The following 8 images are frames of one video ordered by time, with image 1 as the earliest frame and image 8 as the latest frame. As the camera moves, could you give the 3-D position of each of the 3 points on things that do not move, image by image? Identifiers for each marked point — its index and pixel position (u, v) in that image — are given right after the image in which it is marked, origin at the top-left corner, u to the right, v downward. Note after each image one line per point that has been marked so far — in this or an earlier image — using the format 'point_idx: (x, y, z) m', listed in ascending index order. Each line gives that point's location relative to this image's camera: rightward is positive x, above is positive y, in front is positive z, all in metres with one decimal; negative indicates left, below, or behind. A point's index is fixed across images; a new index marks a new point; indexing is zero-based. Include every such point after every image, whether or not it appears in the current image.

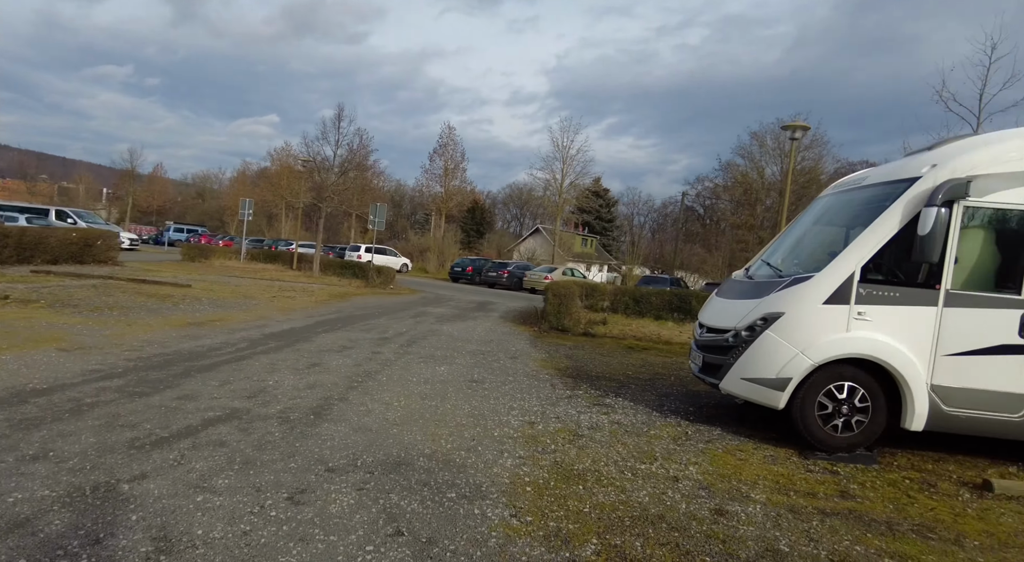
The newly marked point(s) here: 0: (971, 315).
0: (+3.9, -0.3, +5.4) m
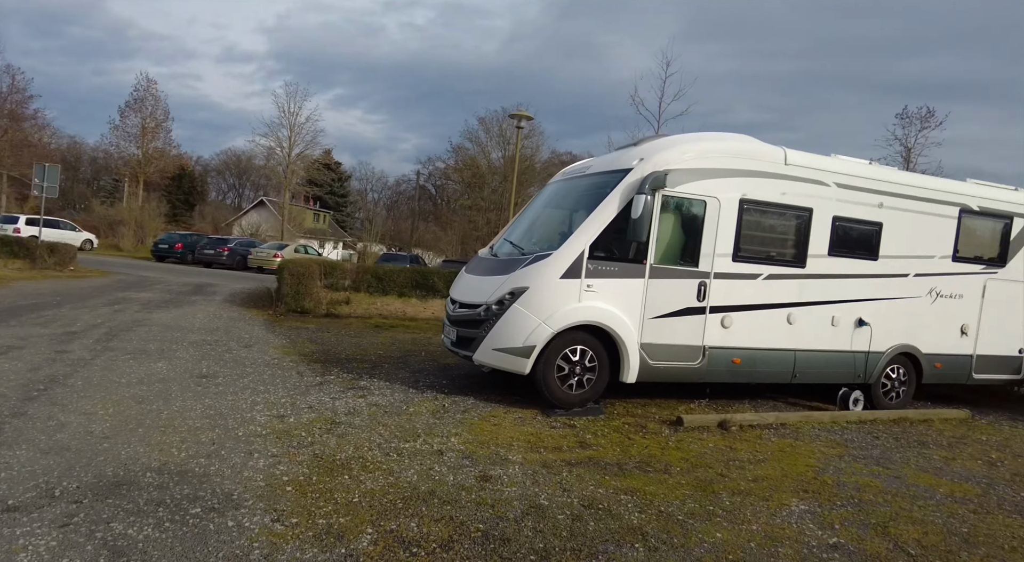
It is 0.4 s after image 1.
0: (+1.6, 0.0, +6.5) m
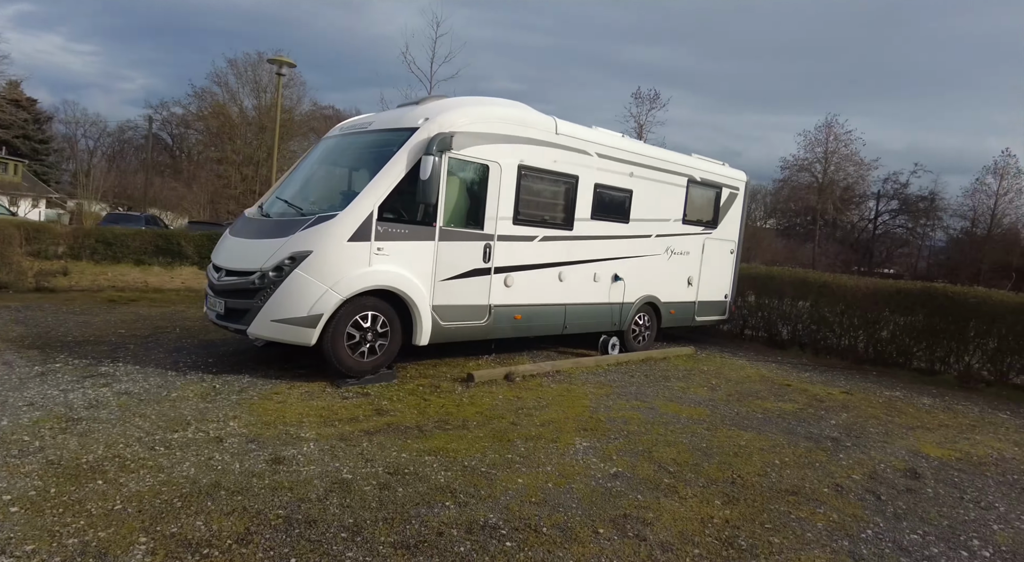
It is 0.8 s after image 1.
0: (-0.6, +0.4, +6.6) m
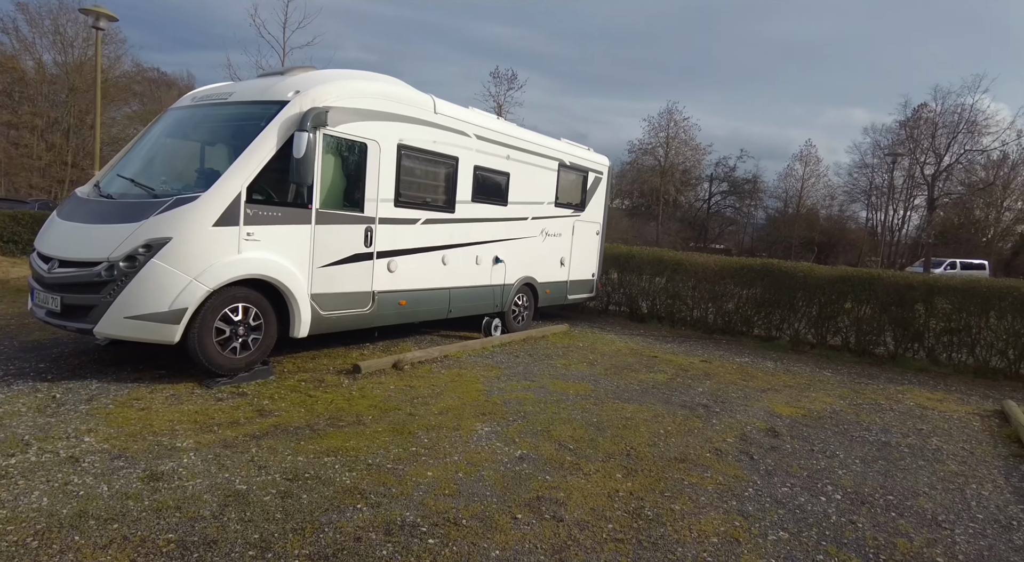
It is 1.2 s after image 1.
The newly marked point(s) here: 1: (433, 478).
0: (-1.7, +0.5, +6.2) m
1: (-0.5, -1.2, +4.0) m
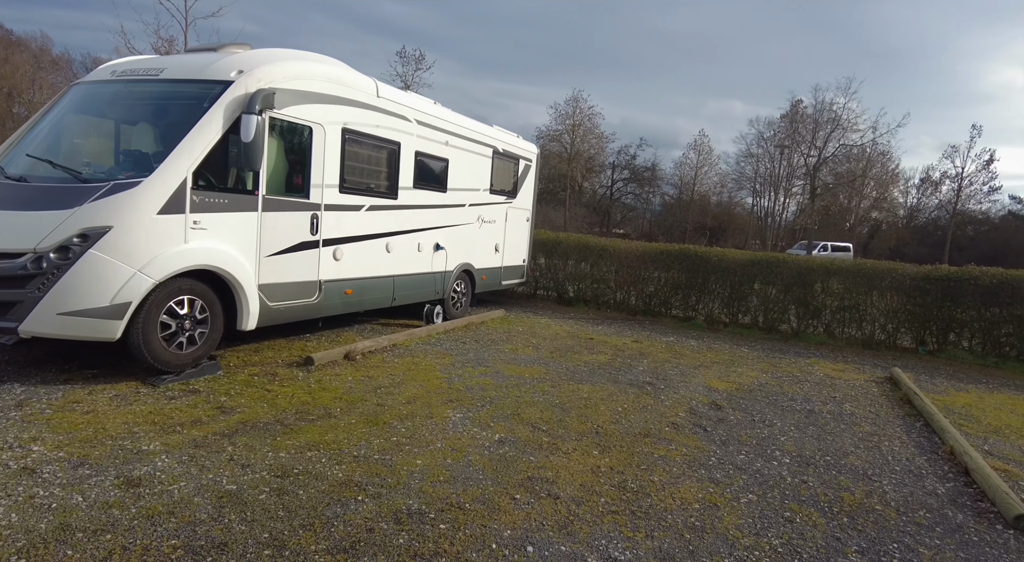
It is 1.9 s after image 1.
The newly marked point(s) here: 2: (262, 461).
0: (-2.2, +0.6, +6.0) m
1: (-0.6, -1.2, +4.0) m
2: (-1.5, -1.1, +3.9) m
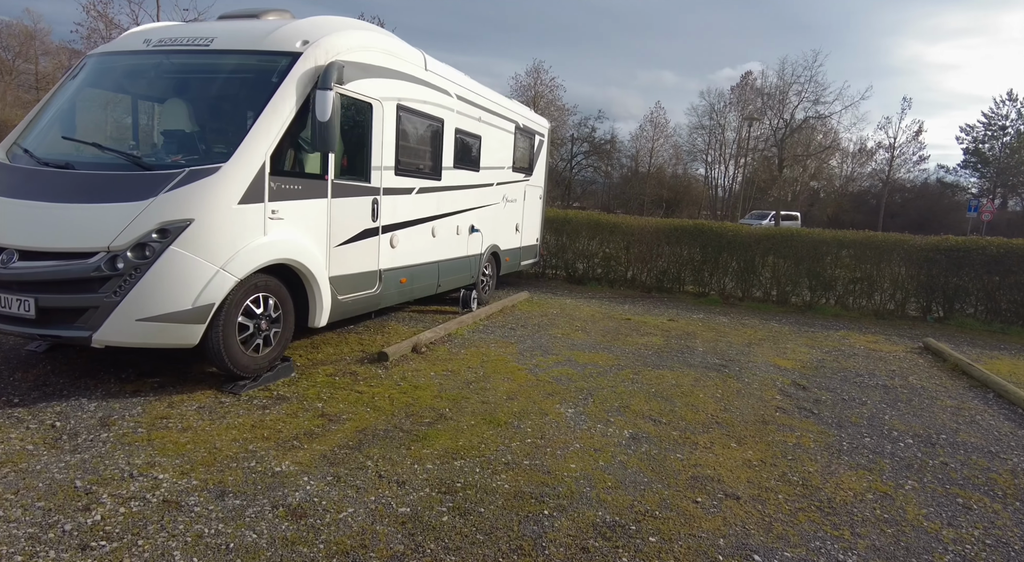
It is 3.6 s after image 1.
0: (-1.4, +0.7, +5.5) m
1: (+0.4, -1.1, +3.8) m
2: (-0.5, -1.1, +3.6) m
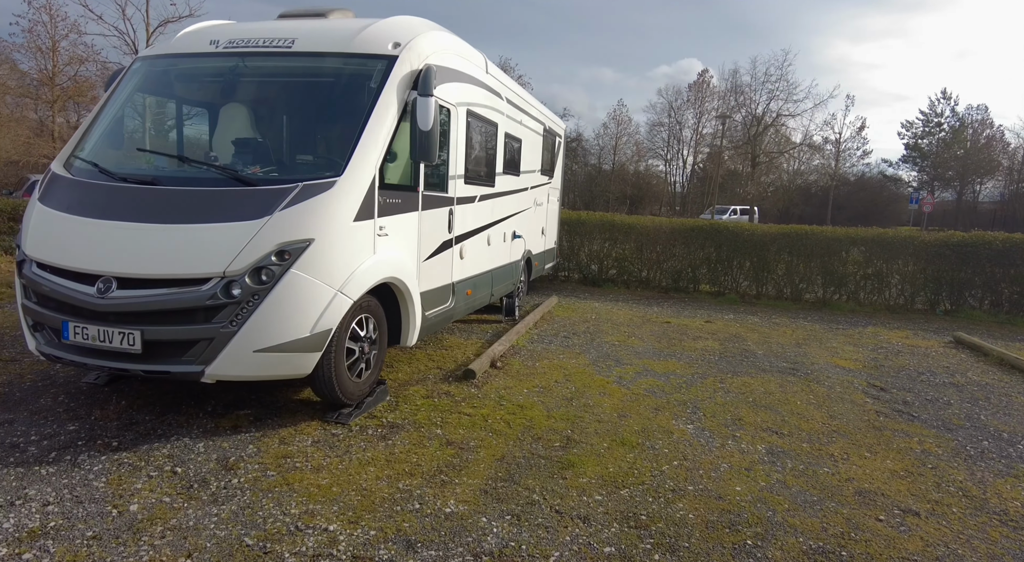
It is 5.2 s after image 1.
0: (-0.7, +0.5, +5.2) m
1: (+1.4, -1.2, +3.7) m
2: (+0.4, -1.2, +3.4) m
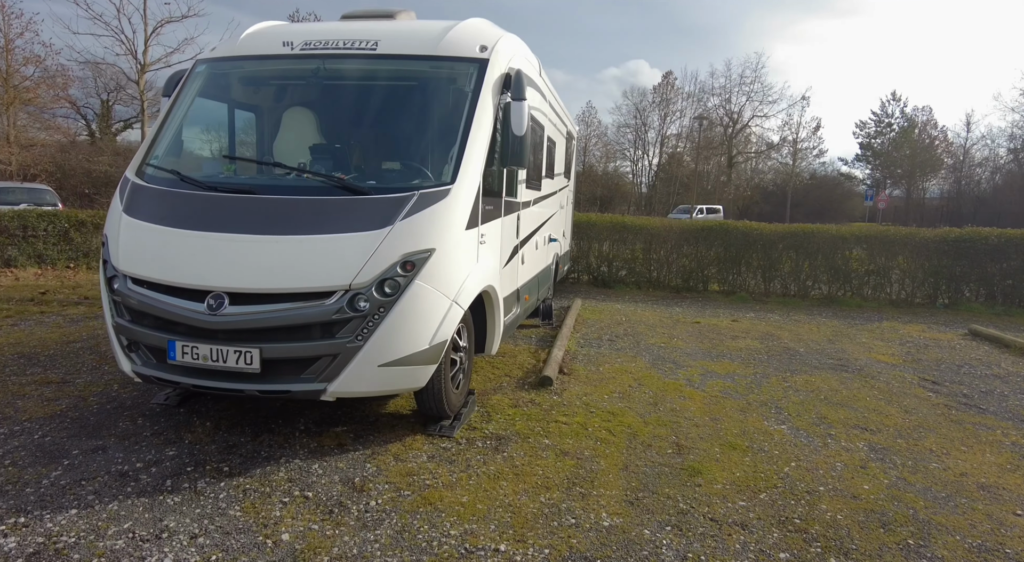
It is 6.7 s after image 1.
0: (0.0, +0.5, +5.1) m
1: (+2.1, -1.2, +3.7) m
2: (+1.2, -1.2, +3.3) m
